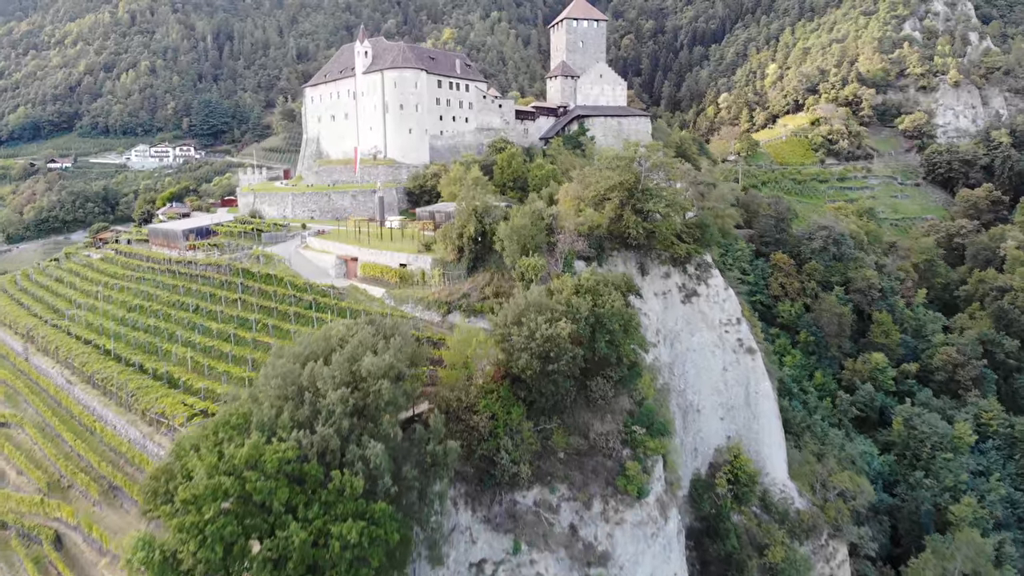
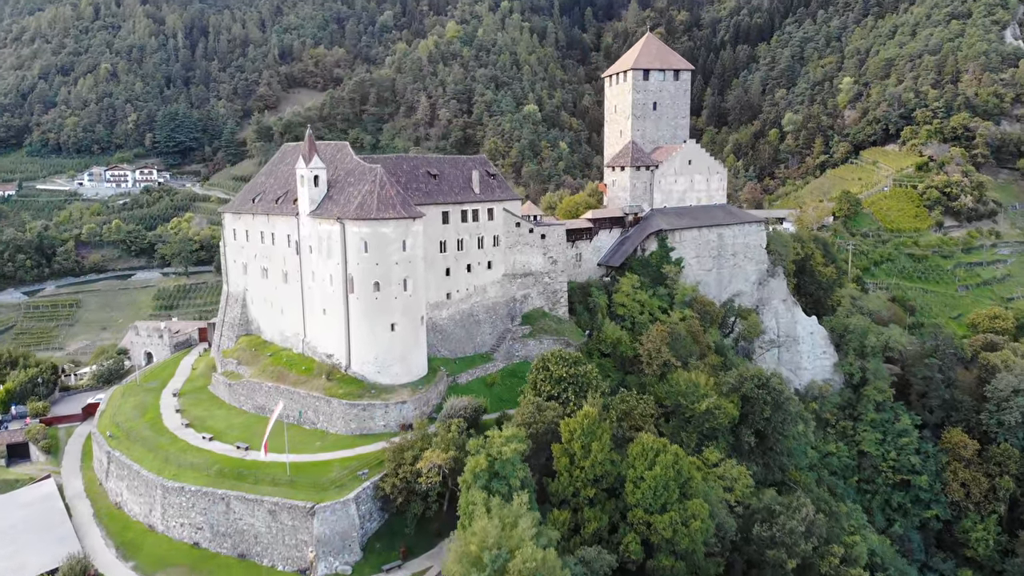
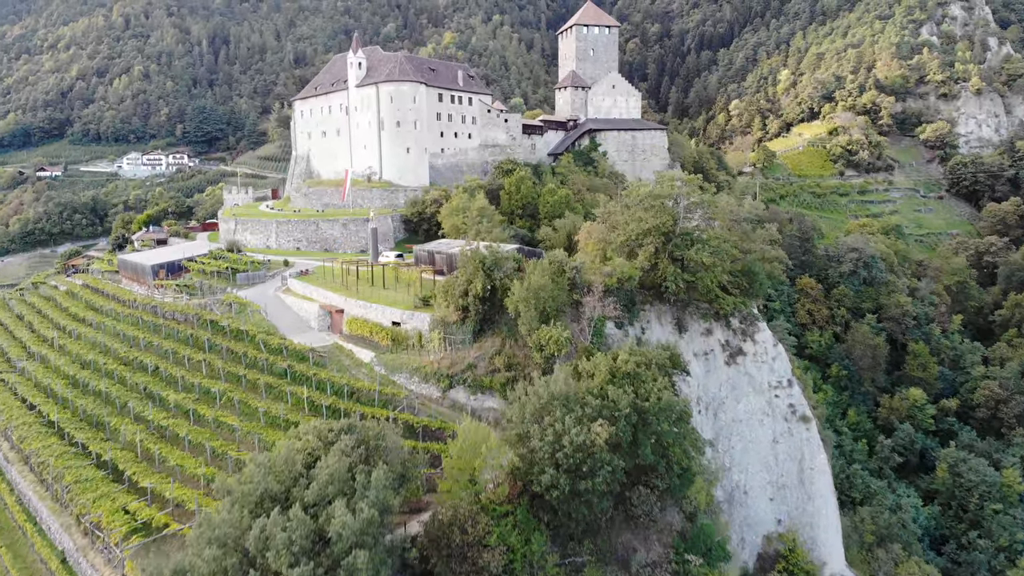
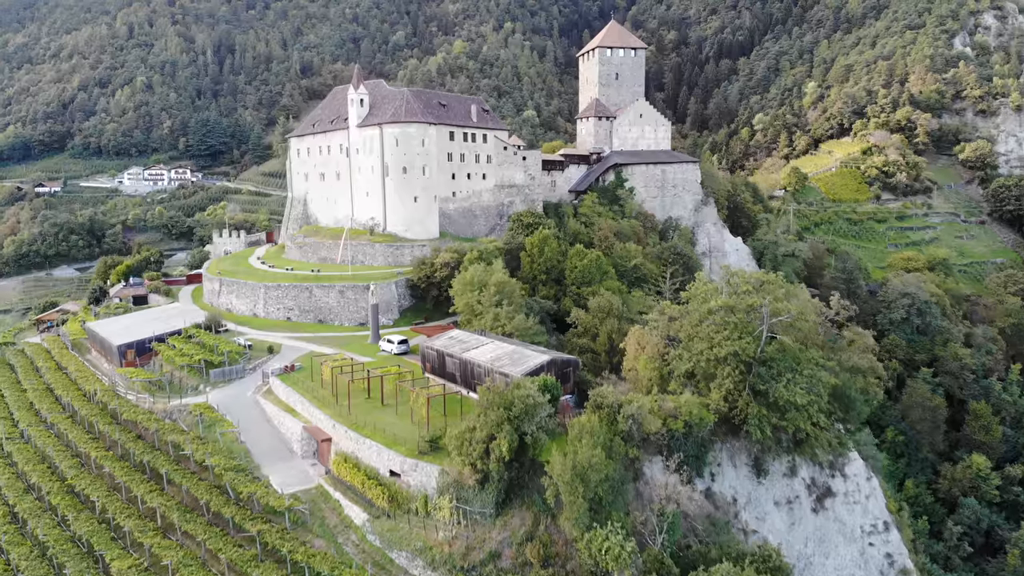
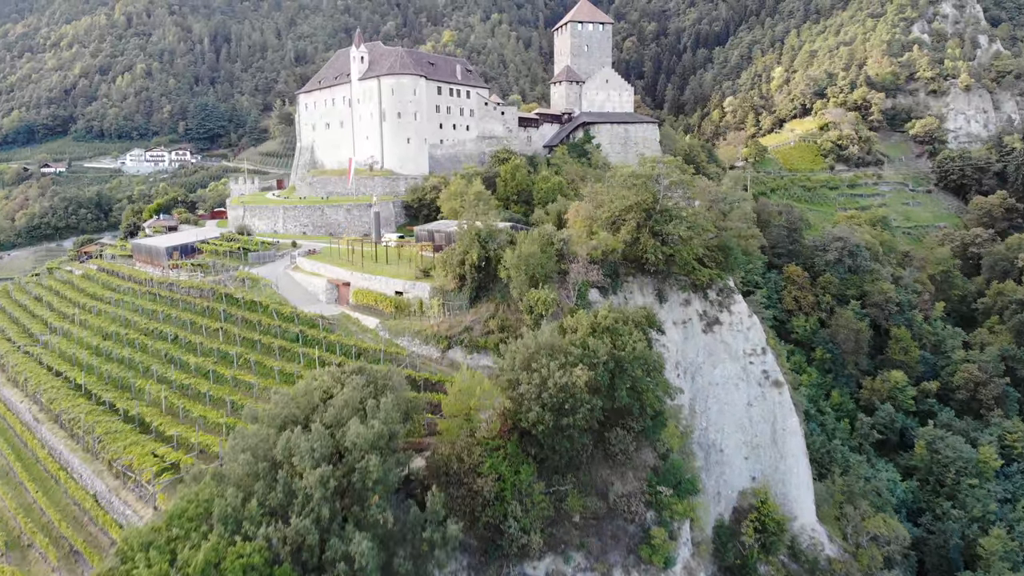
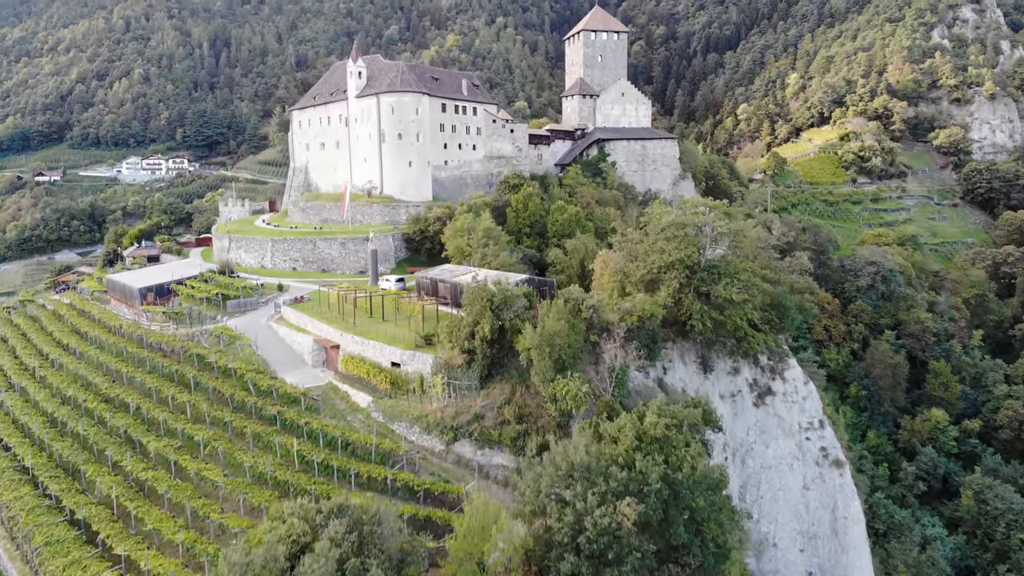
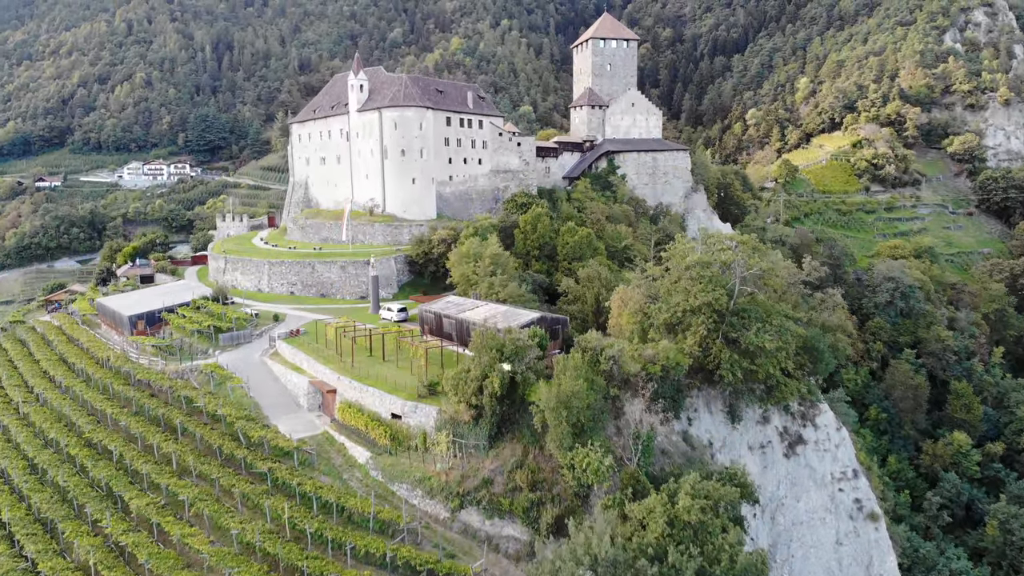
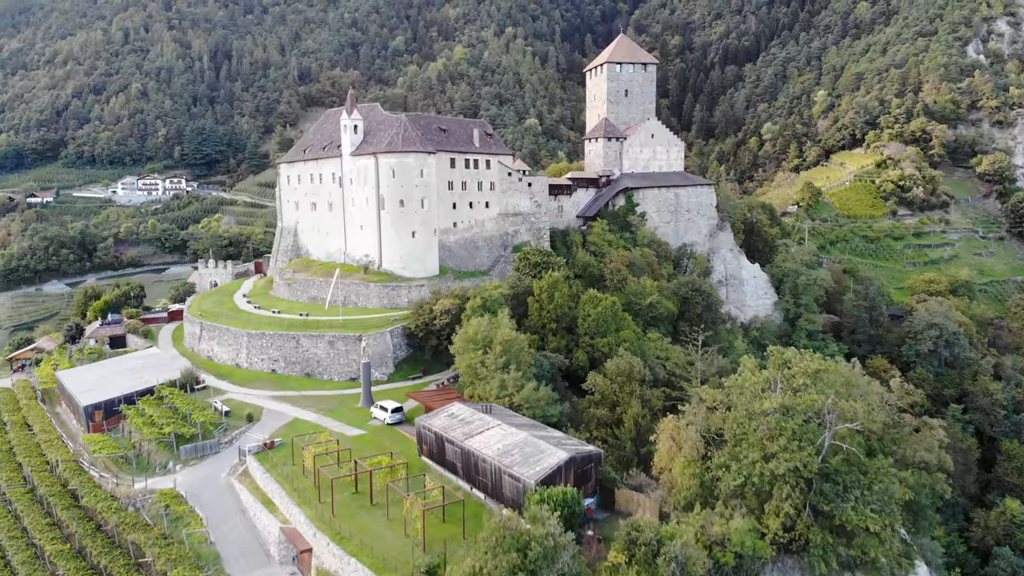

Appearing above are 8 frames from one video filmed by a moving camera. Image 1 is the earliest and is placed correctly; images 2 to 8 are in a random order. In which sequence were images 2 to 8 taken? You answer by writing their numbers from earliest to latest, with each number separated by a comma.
5, 3, 6, 7, 4, 8, 2
